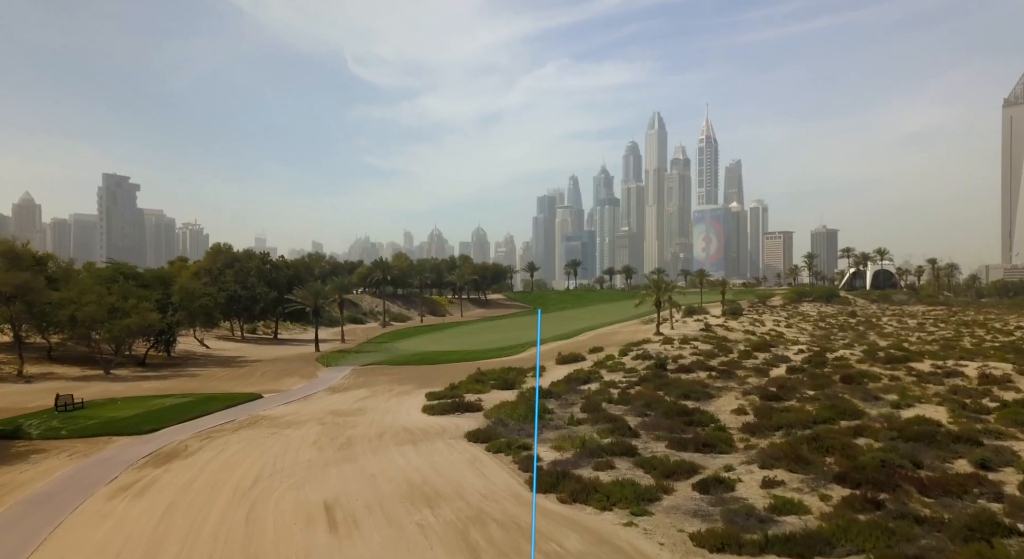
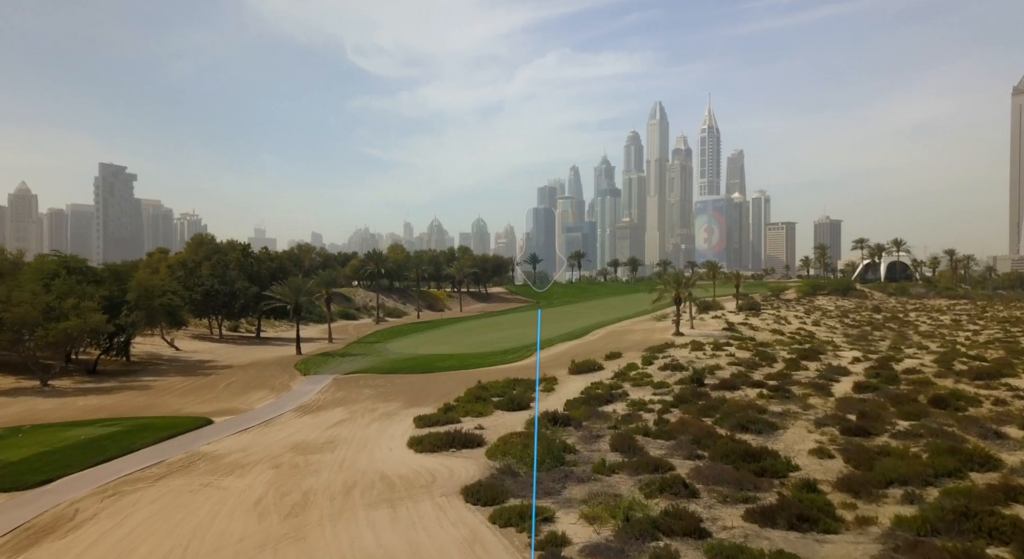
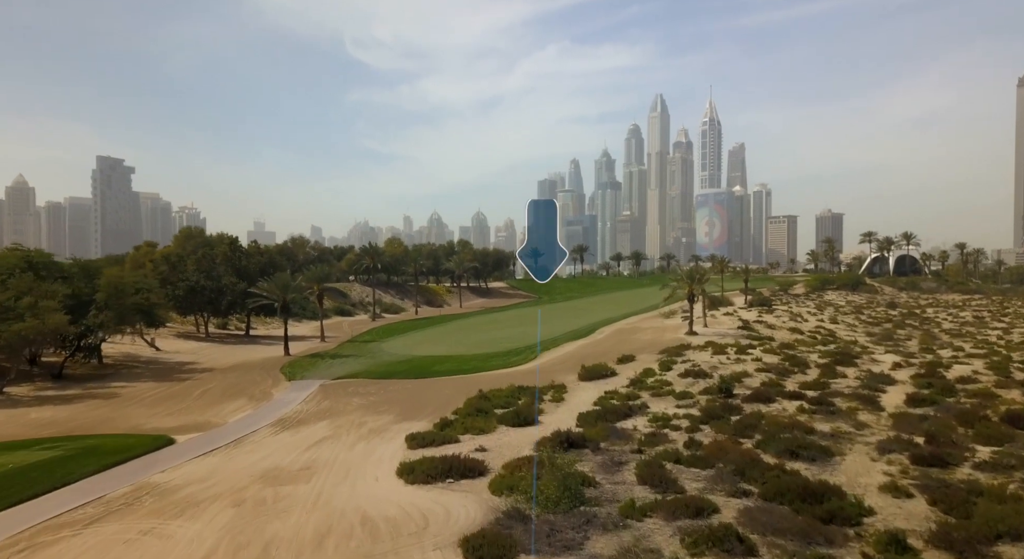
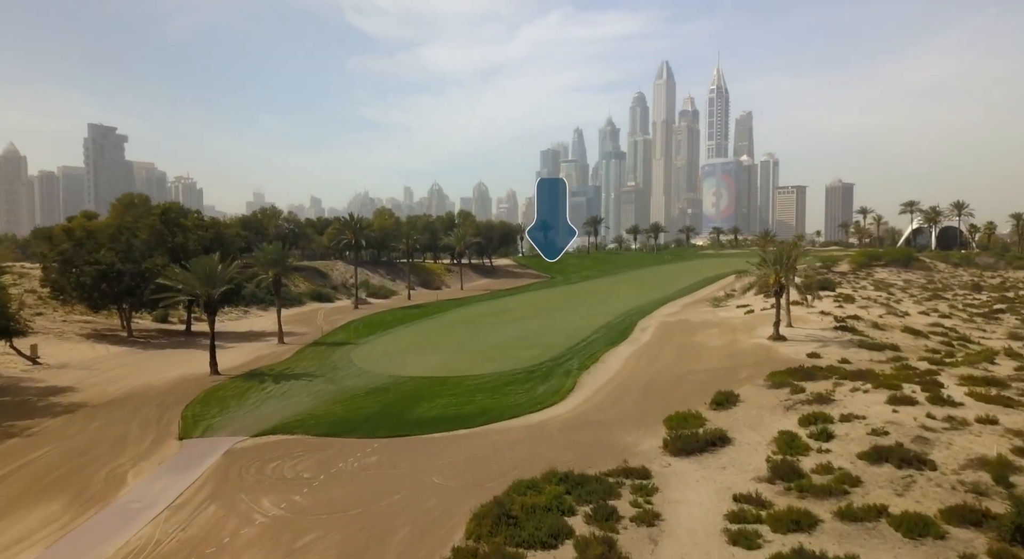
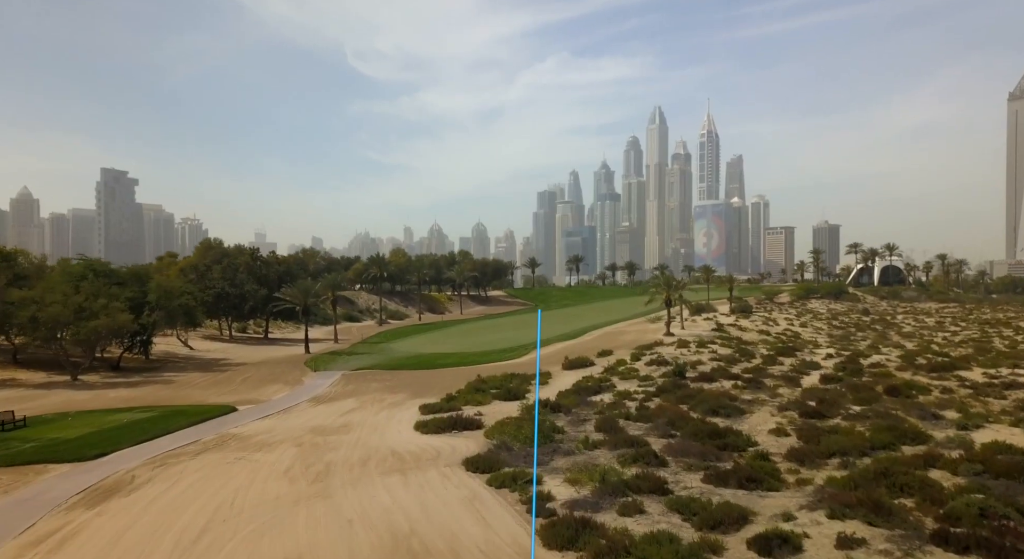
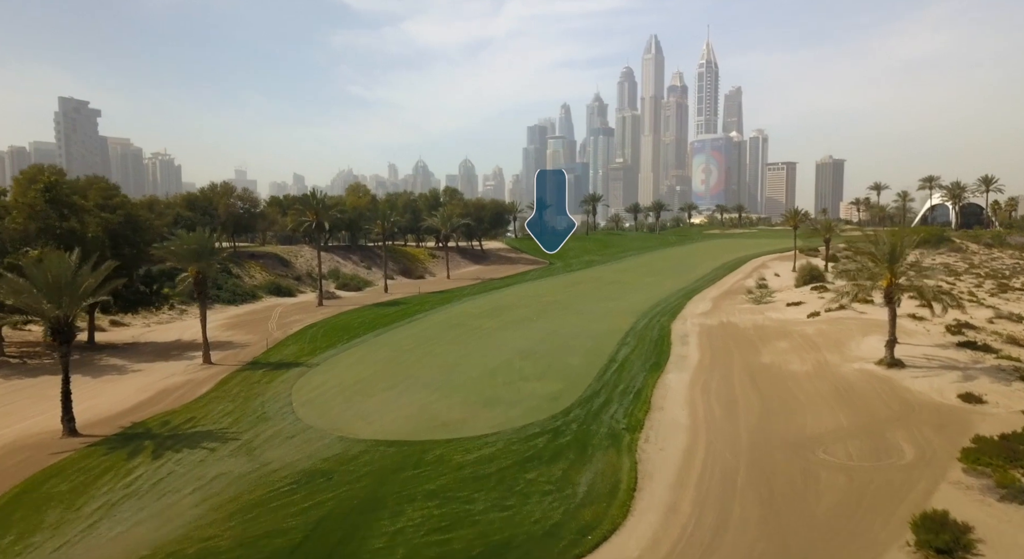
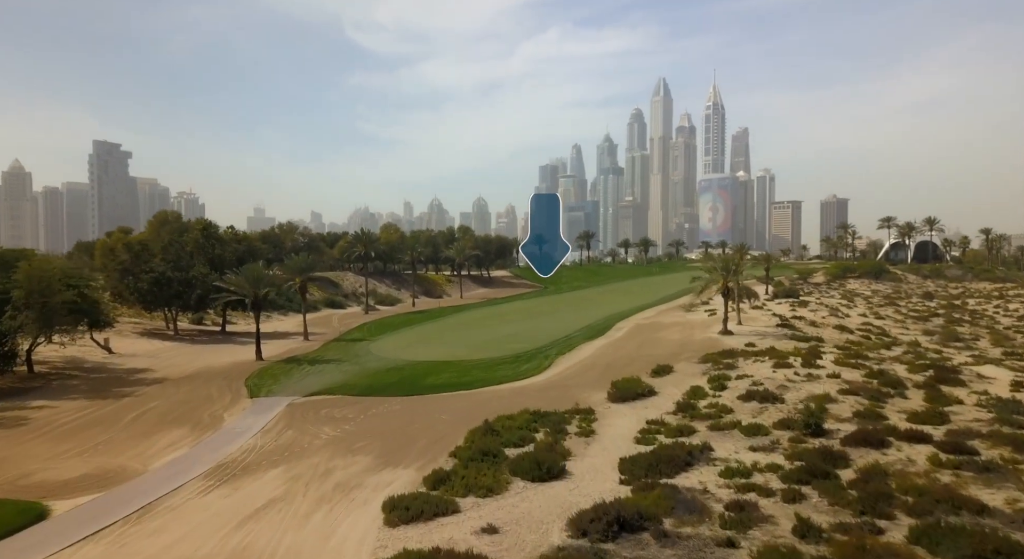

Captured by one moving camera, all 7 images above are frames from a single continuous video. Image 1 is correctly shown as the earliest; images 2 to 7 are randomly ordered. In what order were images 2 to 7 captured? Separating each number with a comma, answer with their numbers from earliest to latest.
5, 2, 3, 7, 4, 6
